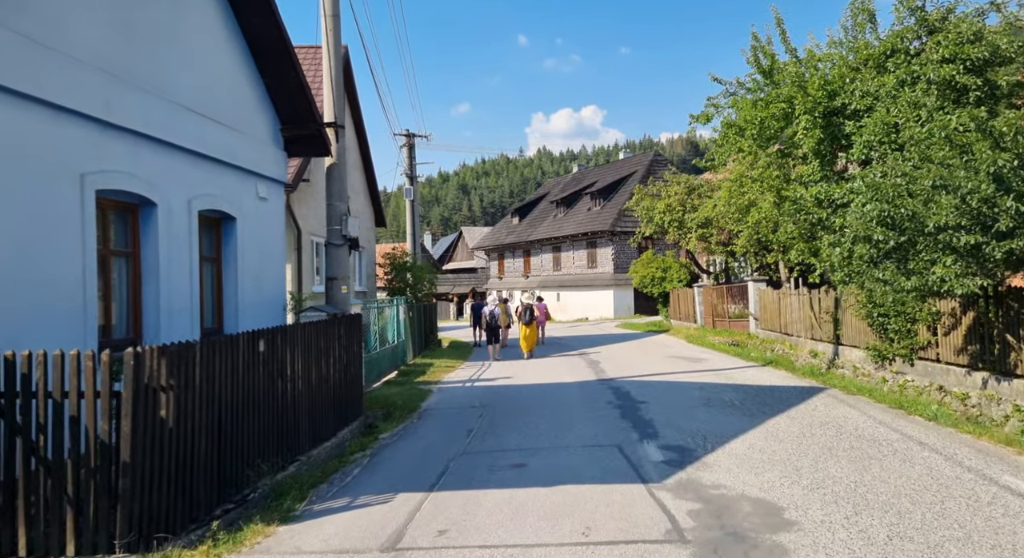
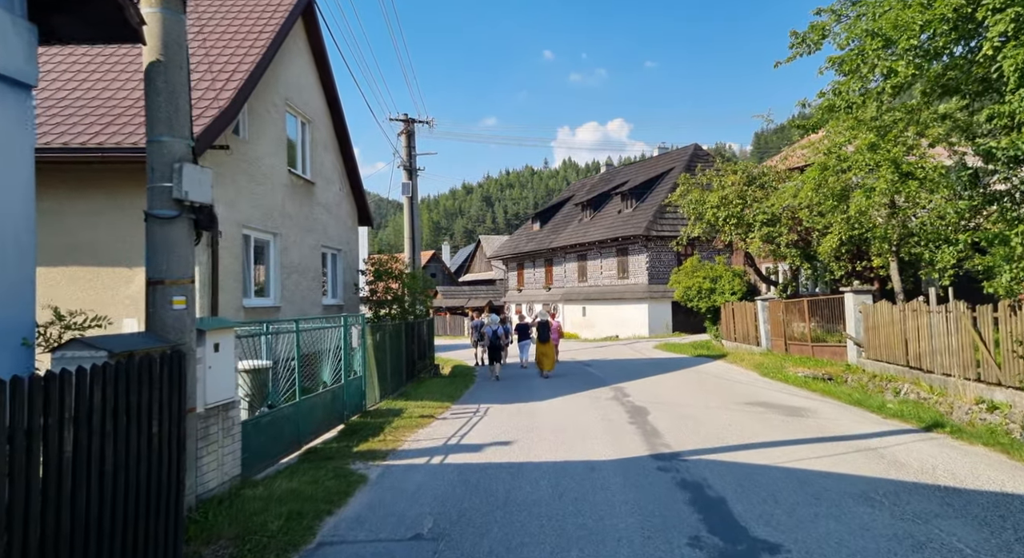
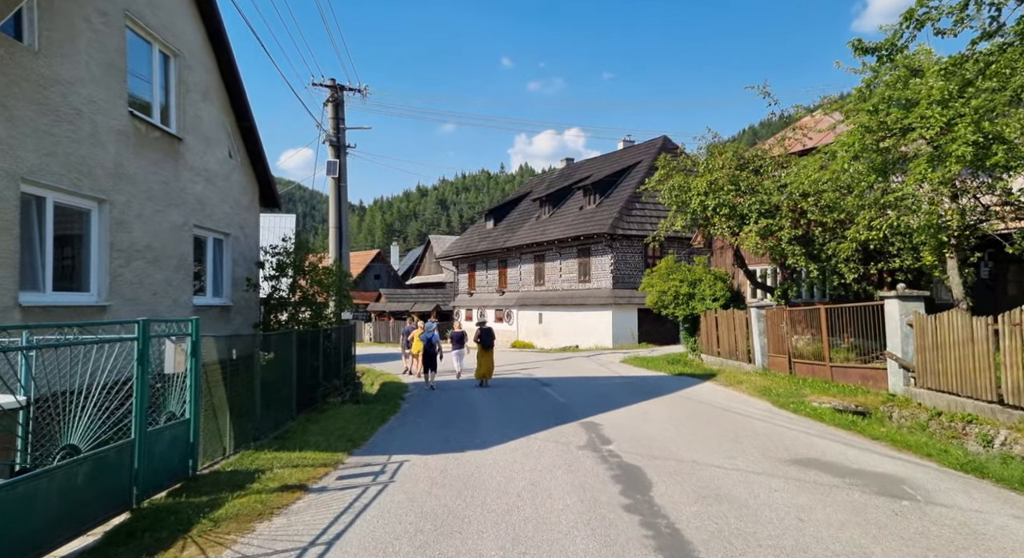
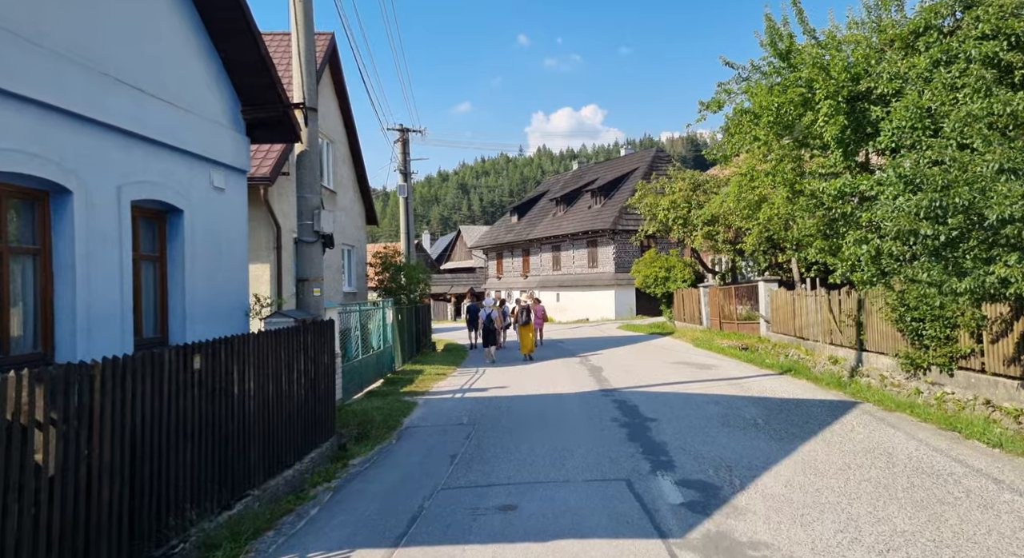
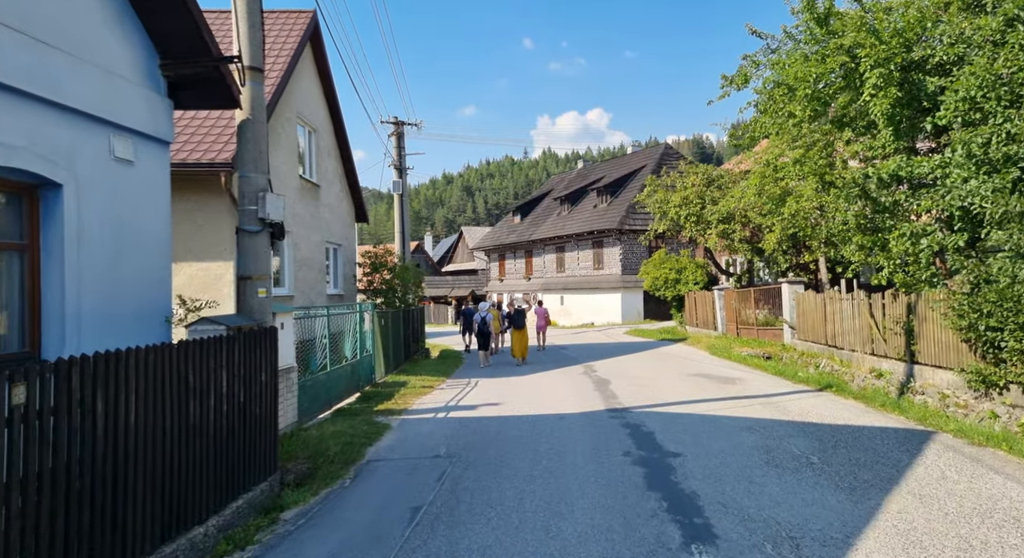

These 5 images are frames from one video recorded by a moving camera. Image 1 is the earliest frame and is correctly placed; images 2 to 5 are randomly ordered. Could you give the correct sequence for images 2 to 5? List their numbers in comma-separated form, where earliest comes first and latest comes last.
4, 5, 2, 3
